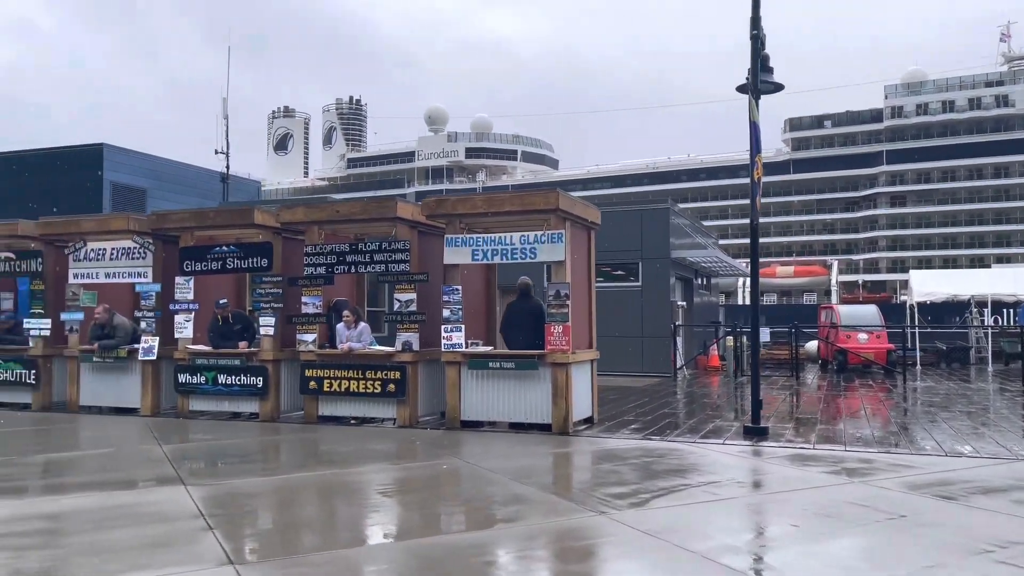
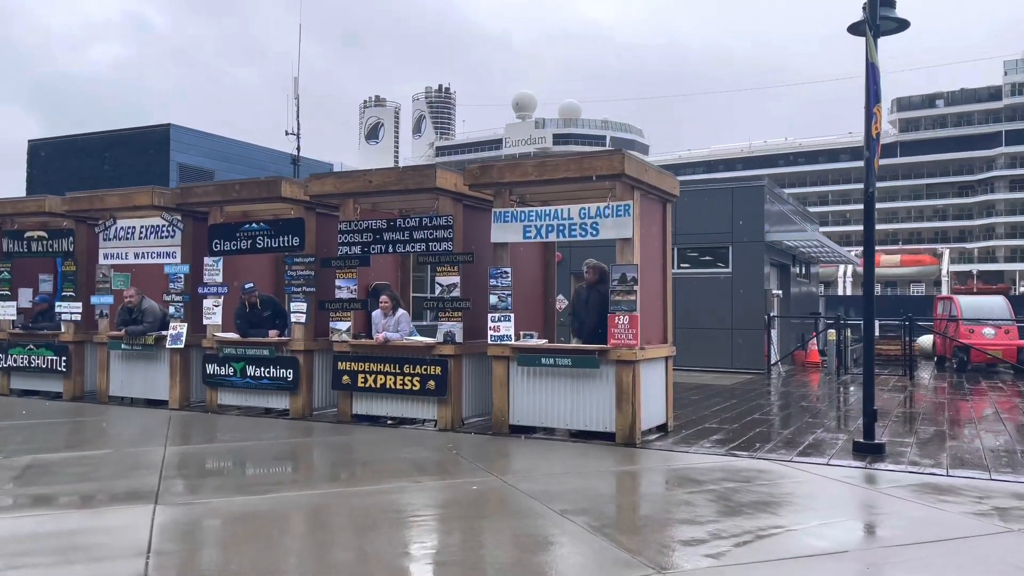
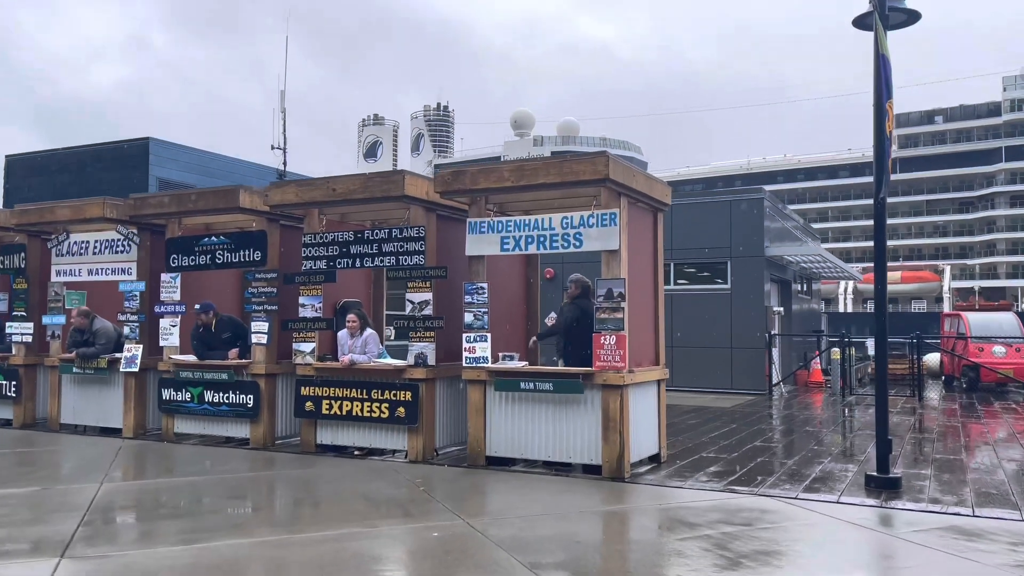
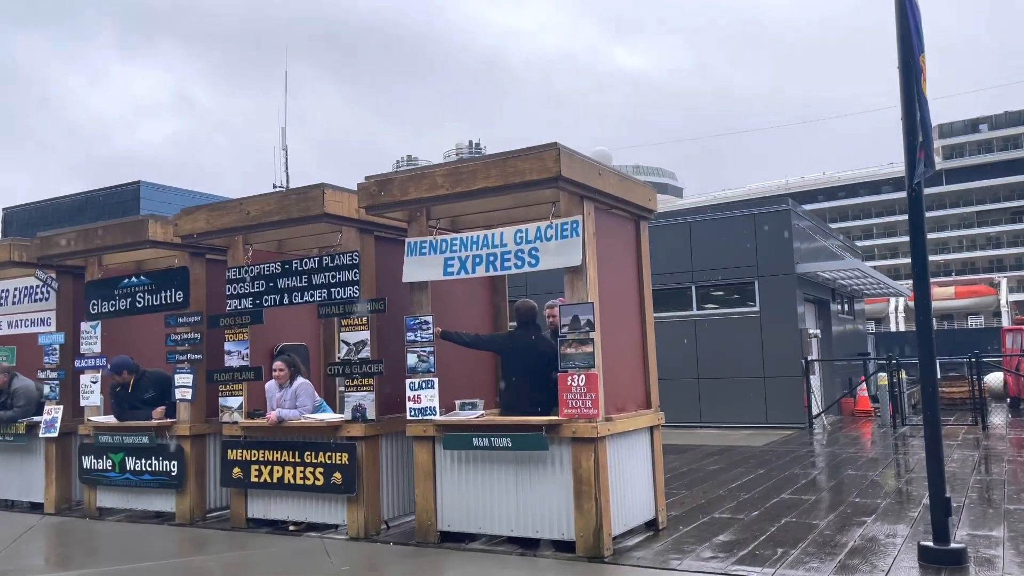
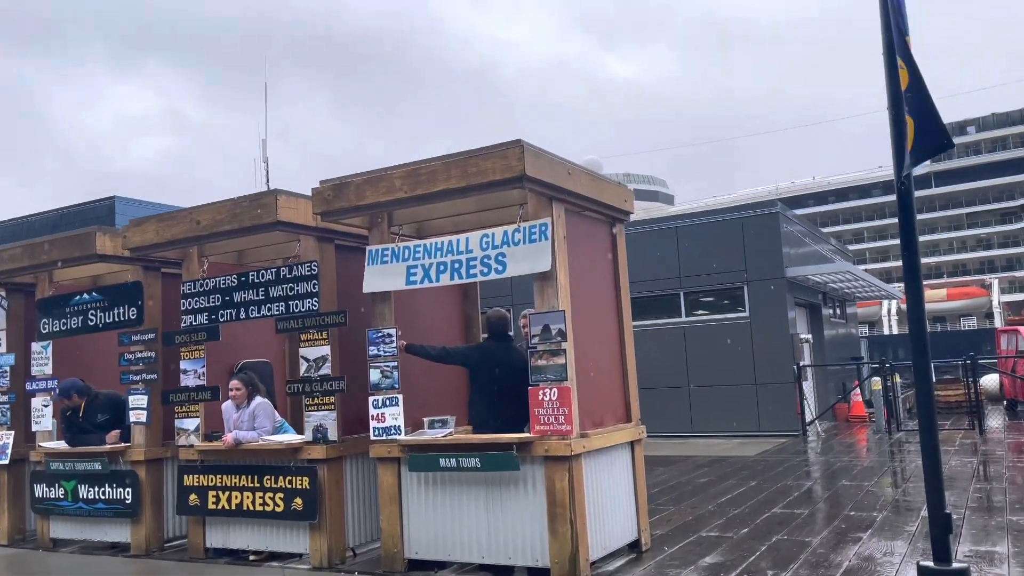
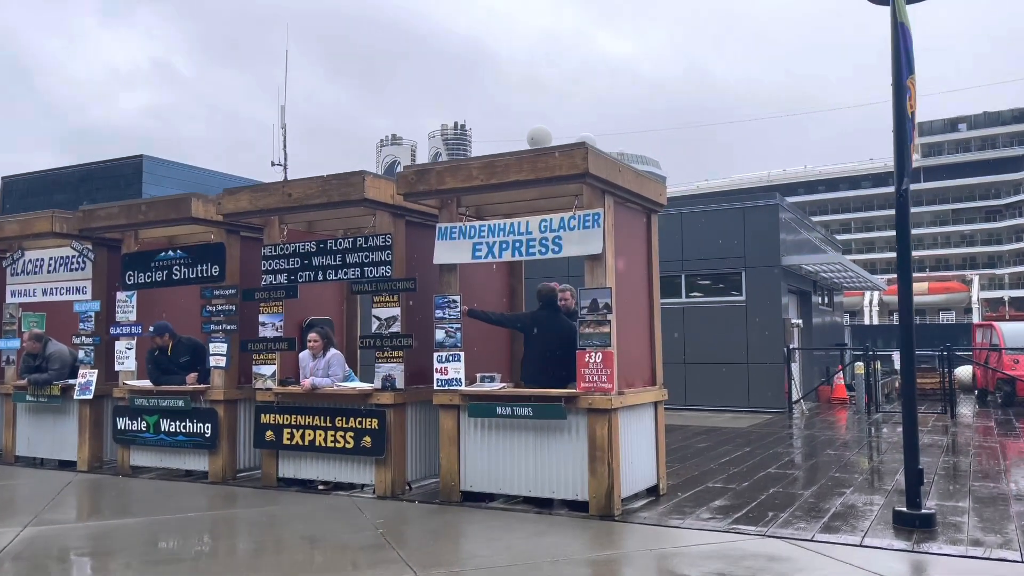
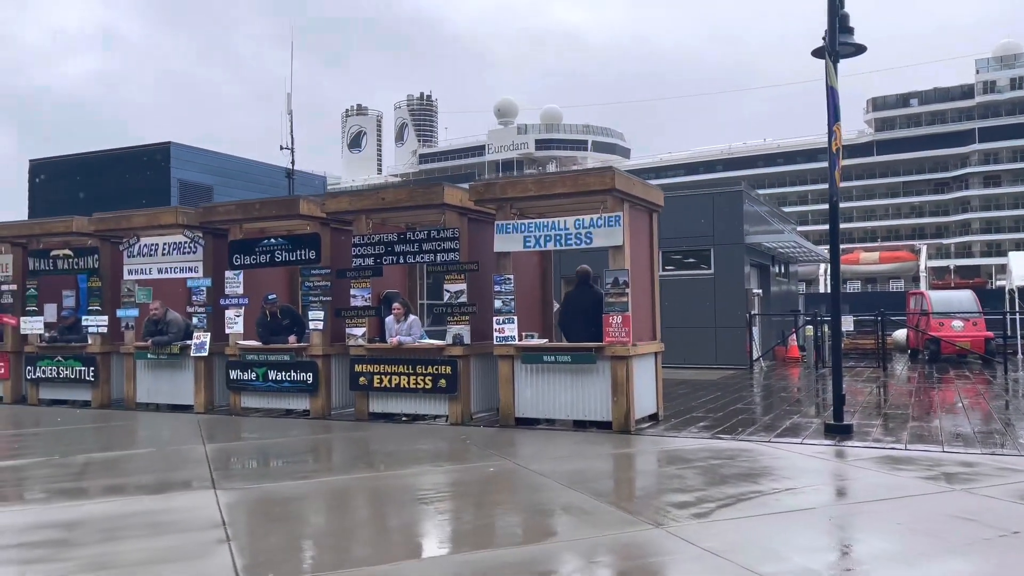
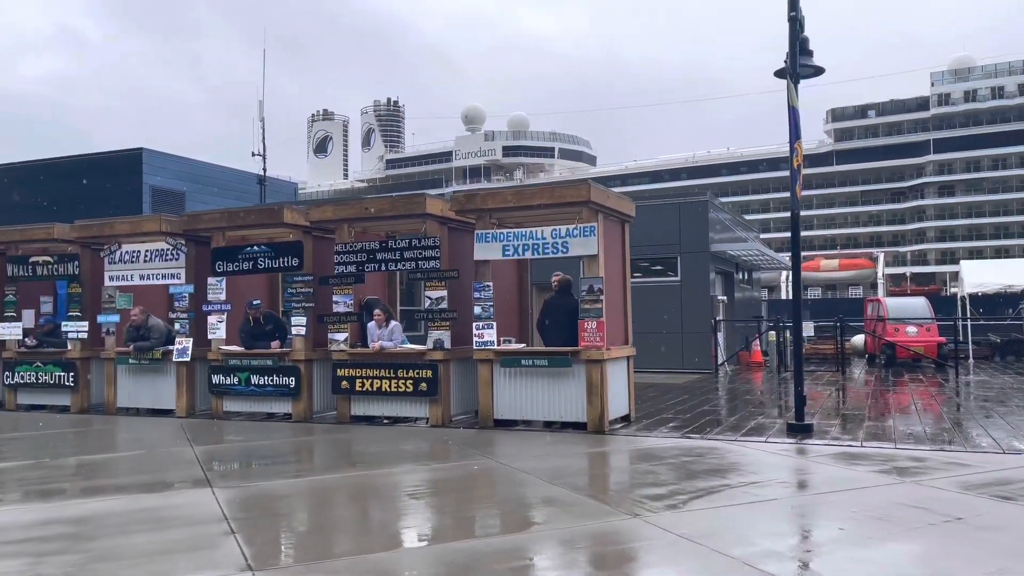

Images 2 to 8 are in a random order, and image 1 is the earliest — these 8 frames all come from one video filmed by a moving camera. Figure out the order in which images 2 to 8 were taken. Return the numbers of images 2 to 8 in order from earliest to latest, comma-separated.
8, 7, 2, 3, 6, 4, 5
